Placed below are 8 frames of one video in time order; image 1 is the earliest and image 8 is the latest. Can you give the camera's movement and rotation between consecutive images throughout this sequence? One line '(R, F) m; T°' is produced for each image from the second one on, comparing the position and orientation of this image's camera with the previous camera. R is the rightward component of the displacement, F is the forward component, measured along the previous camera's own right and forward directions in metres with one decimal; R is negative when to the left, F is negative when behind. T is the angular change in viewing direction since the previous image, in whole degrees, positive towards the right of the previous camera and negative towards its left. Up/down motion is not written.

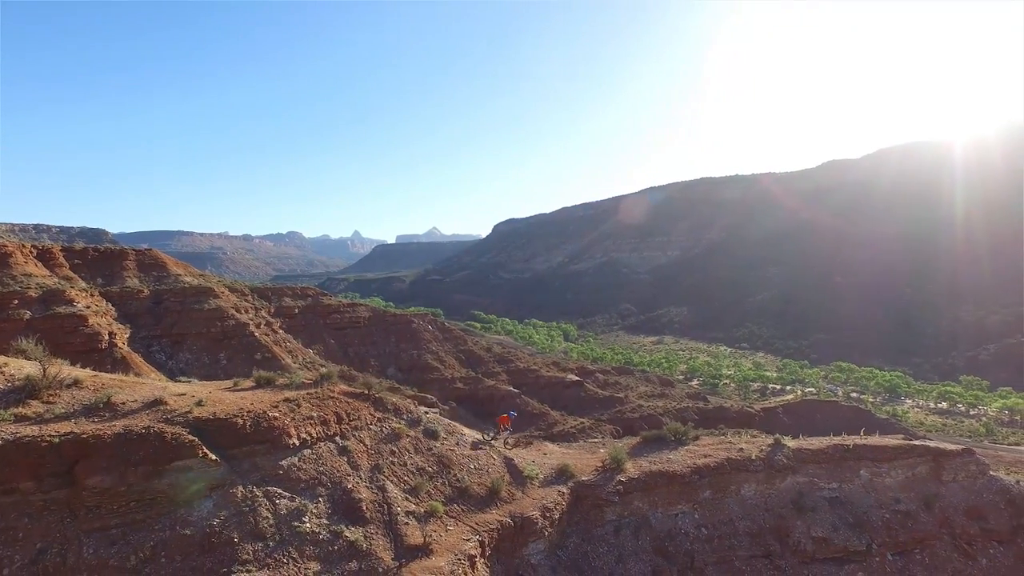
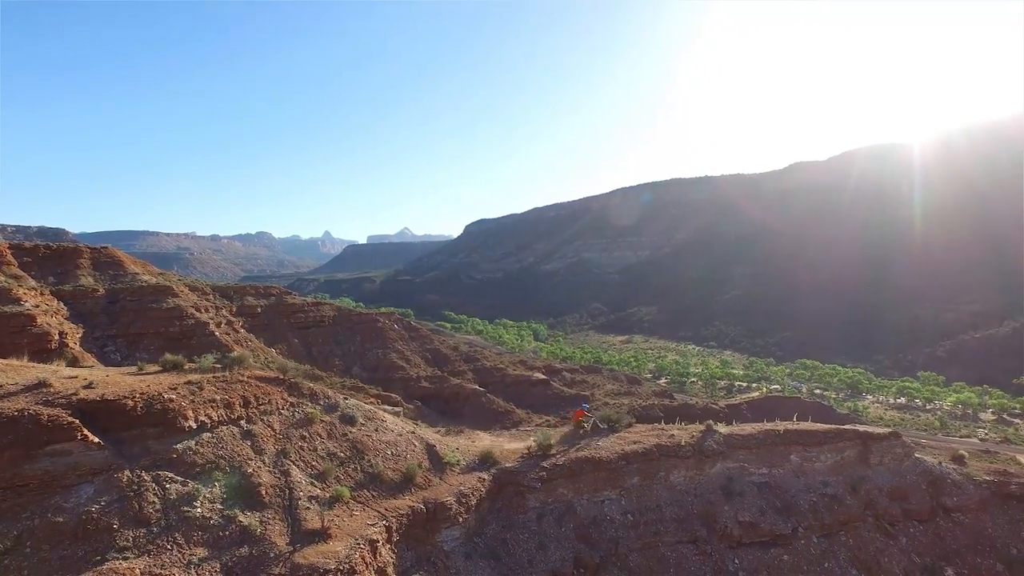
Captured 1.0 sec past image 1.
(+1.0, +0.2) m; +2°
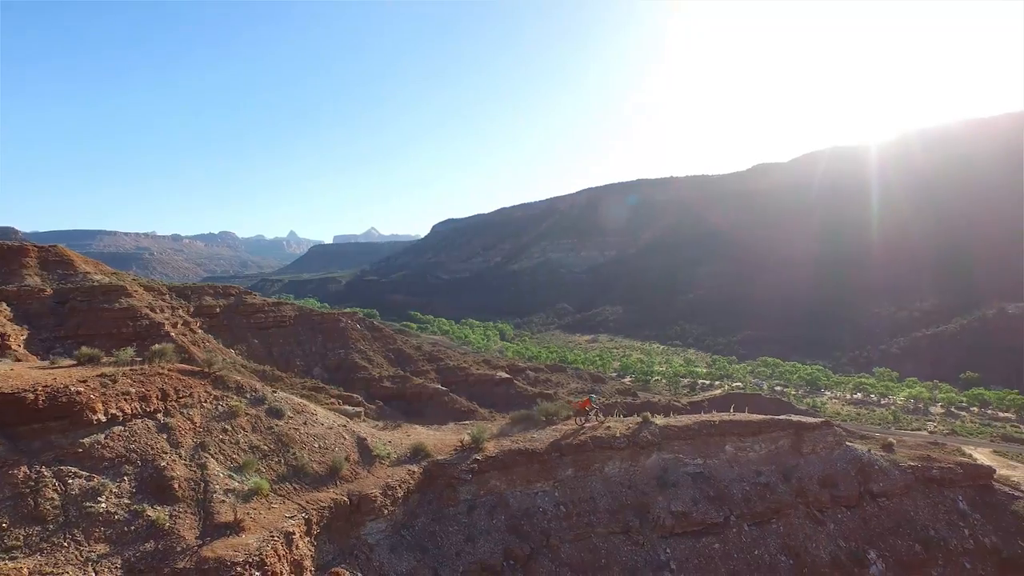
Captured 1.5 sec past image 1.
(+0.7, +0.1) m; +3°
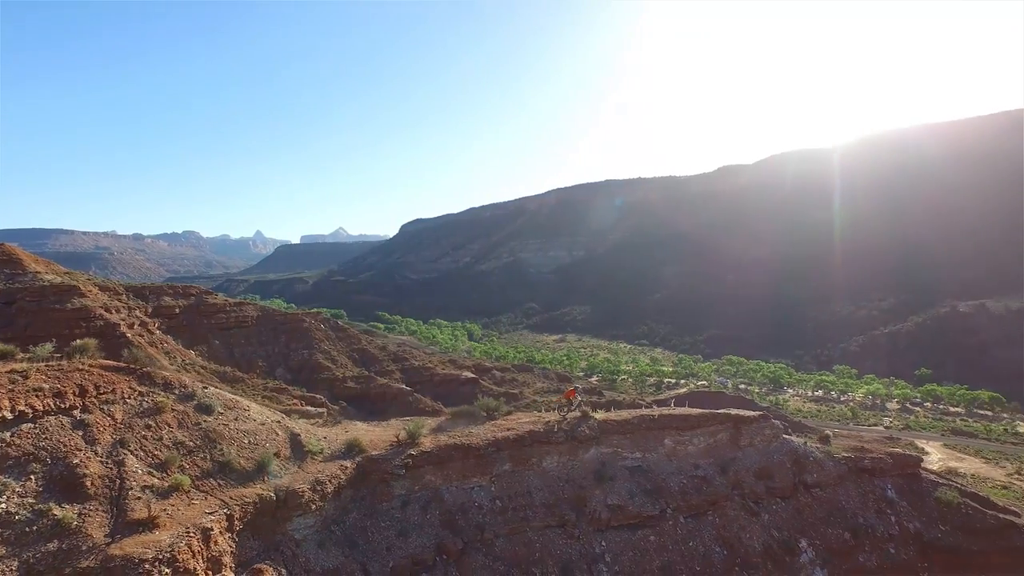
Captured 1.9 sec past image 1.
(+0.7, +0.2) m; +3°
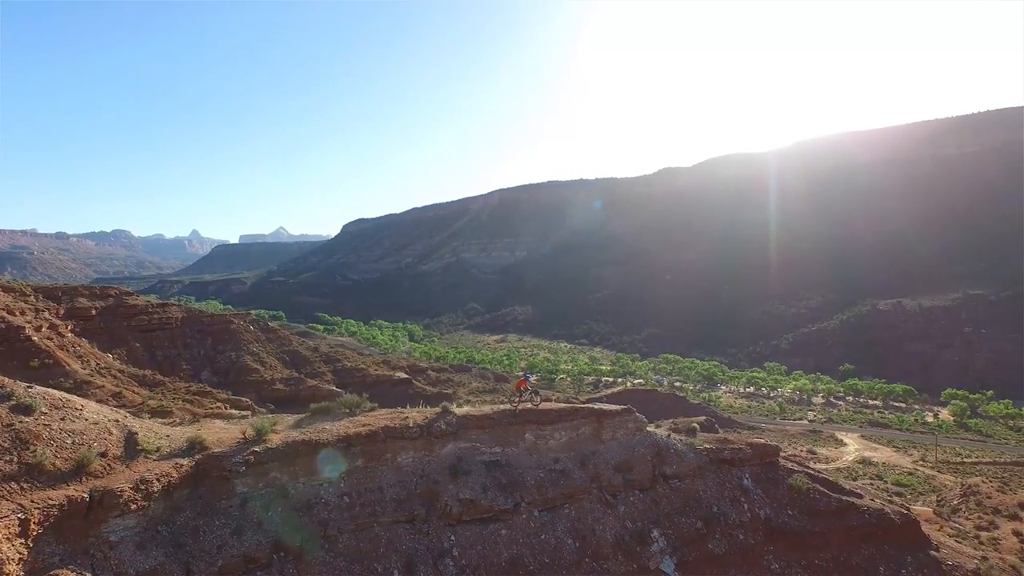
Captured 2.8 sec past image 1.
(+1.7, +0.3) m; +4°
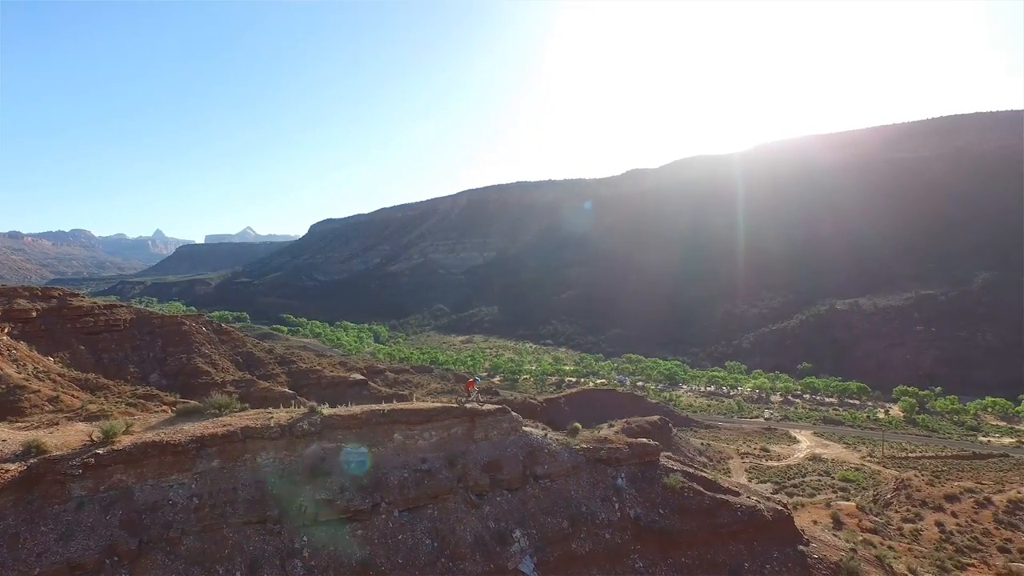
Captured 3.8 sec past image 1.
(+1.8, +0.1) m; +2°
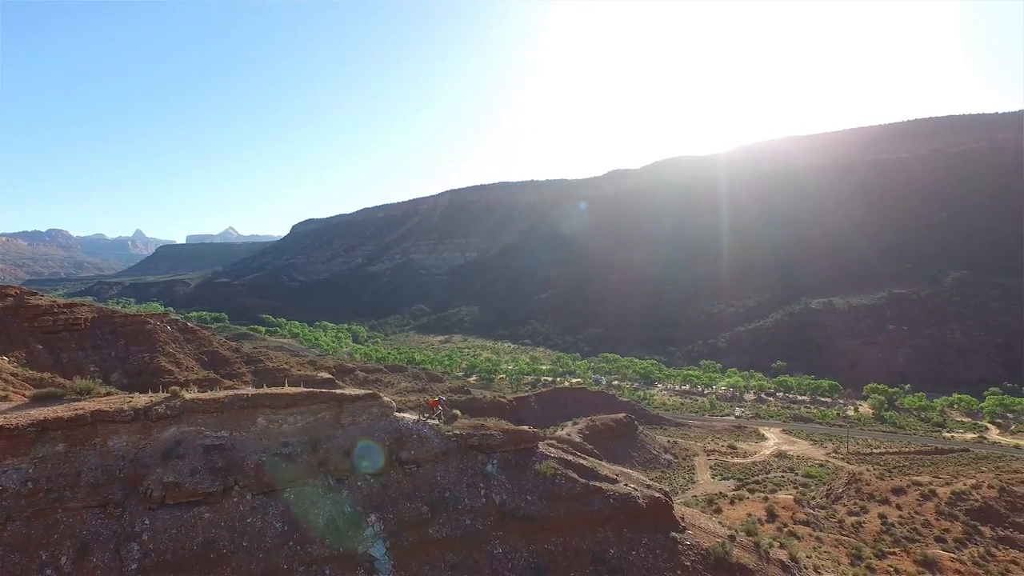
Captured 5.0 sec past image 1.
(+2.0, +0.1) m; 0°
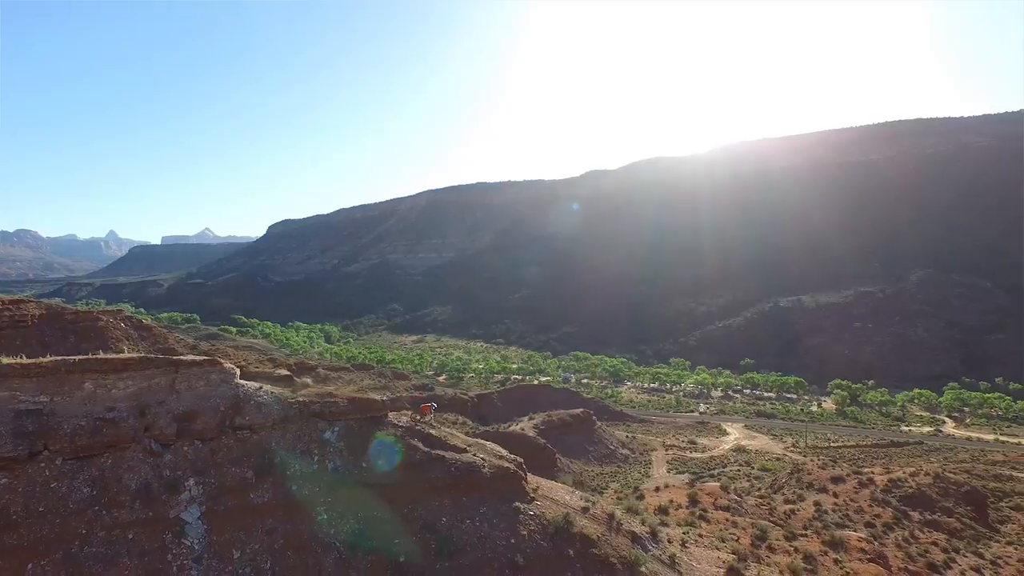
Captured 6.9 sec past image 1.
(+2.4, +0.2) m; 0°
